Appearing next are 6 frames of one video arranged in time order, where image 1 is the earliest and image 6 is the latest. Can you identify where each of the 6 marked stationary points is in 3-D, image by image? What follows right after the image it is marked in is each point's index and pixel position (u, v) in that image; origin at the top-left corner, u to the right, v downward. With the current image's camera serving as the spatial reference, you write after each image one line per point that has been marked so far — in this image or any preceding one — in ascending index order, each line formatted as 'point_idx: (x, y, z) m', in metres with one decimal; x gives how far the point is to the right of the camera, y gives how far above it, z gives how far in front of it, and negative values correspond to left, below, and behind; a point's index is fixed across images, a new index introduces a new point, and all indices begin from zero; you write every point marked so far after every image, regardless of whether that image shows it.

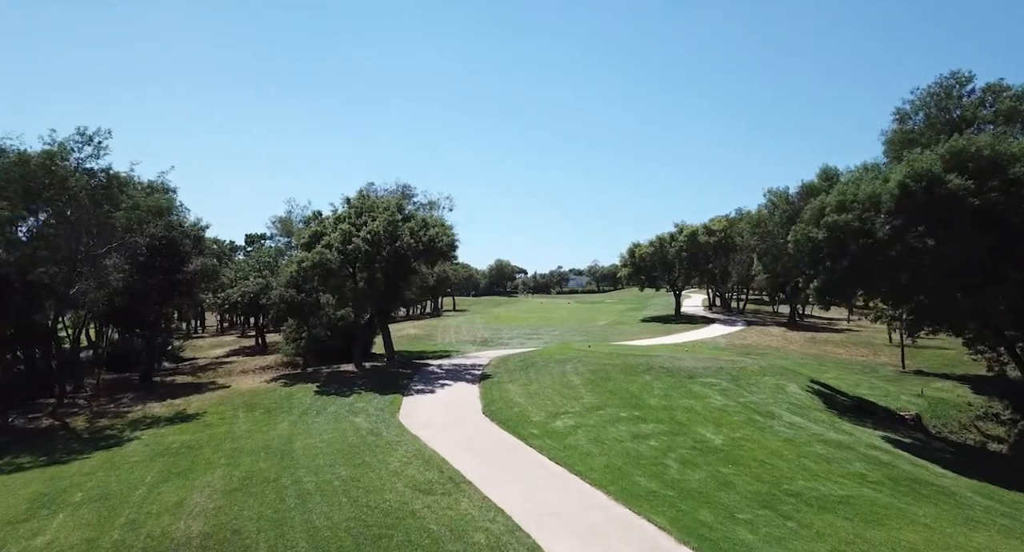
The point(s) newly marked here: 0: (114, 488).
0: (-9.4, -5.0, +15.9) m
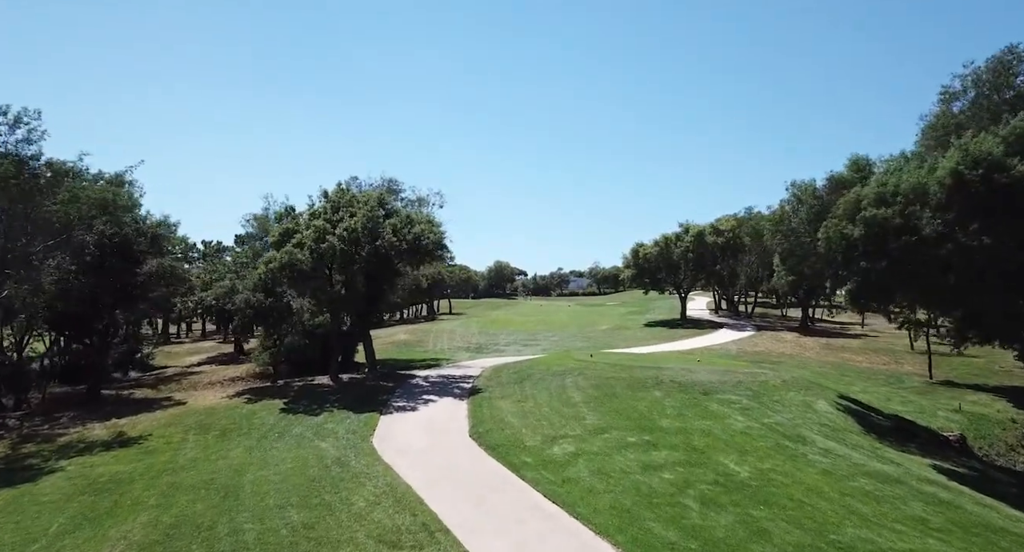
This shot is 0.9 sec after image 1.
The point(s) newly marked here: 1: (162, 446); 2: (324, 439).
0: (-9.7, -5.1, +12.9) m
1: (-10.0, -4.8, +19.1) m
2: (-5.5, -4.8, +19.7) m
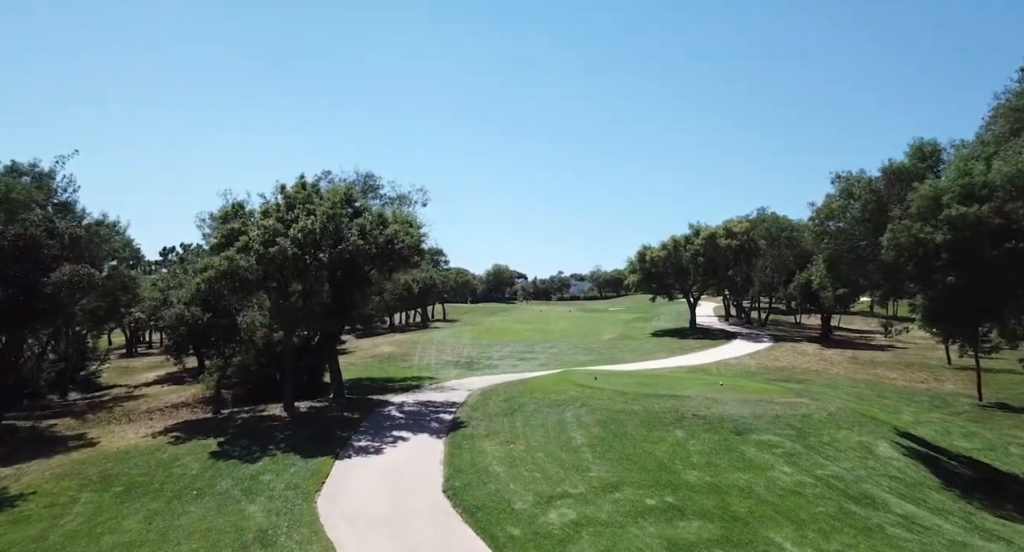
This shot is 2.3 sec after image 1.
0: (-10.1, -5.4, +8.5) m
1: (-10.3, -5.1, +14.7) m
2: (-5.9, -5.1, +15.3) m
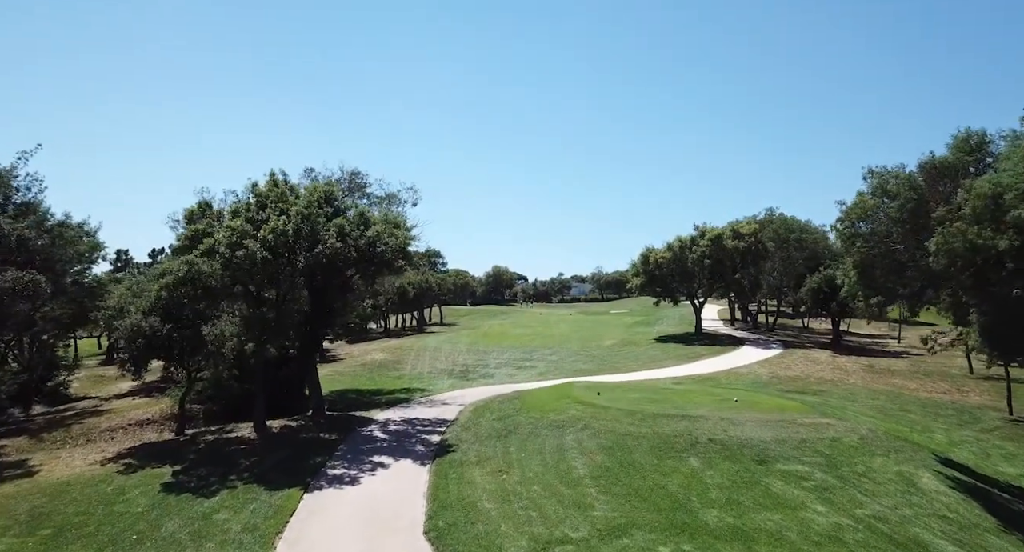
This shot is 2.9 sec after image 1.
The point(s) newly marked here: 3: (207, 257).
0: (-10.3, -5.6, +6.4) m
1: (-10.5, -5.3, +12.5) m
2: (-6.1, -5.3, +13.2) m
3: (-8.9, +0.6, +19.7) m
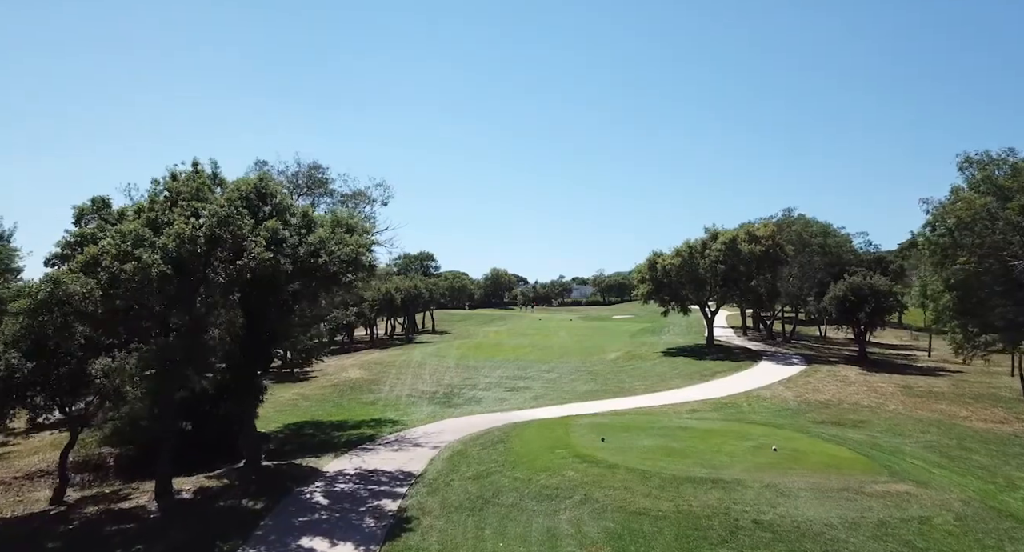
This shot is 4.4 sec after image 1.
0: (-10.8, -6.0, +1.7) m
1: (-11.0, -5.8, +7.9) m
2: (-6.6, -5.8, +8.5) m
3: (-9.4, +0.1, +15.0) m
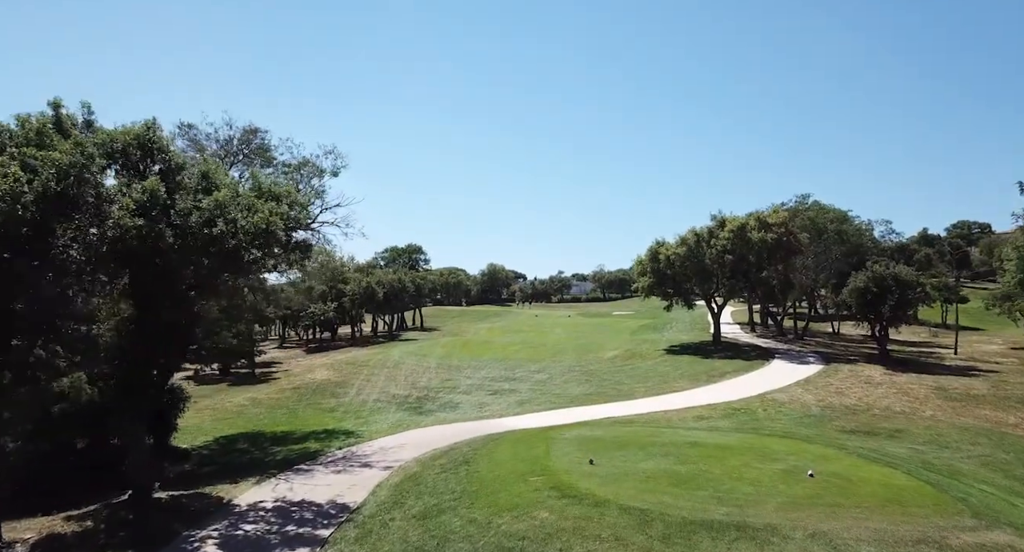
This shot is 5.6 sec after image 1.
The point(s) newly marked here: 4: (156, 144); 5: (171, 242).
0: (-11.7, -5.6, -2.4) m
1: (-11.9, -5.3, +3.8) m
2: (-7.4, -5.3, +4.4) m
3: (-10.2, +0.5, +10.9) m
4: (-7.2, +2.6, +13.6) m
5: (-6.5, +0.7, +12.8) m
